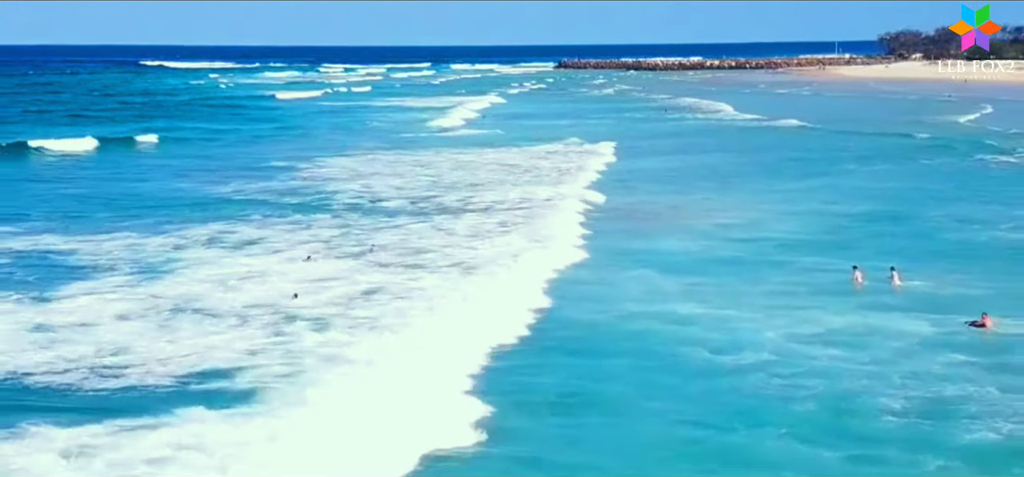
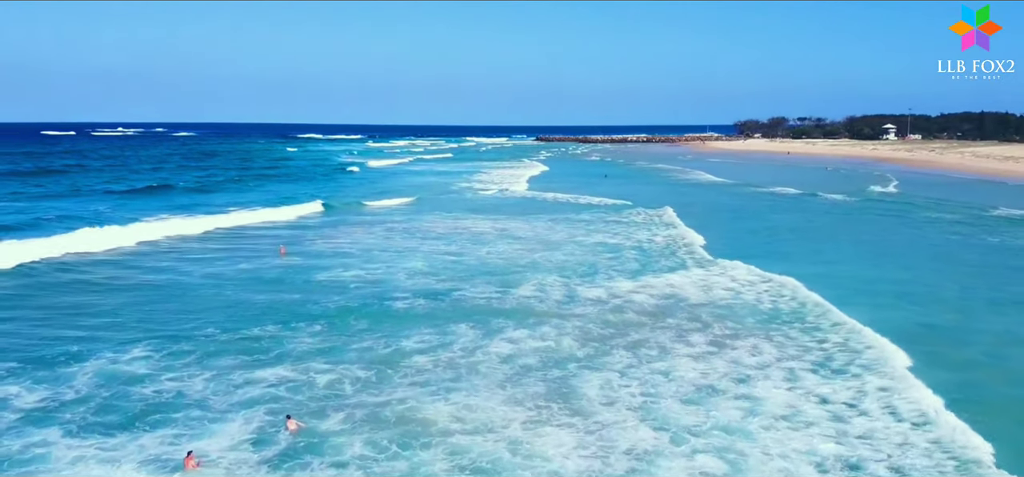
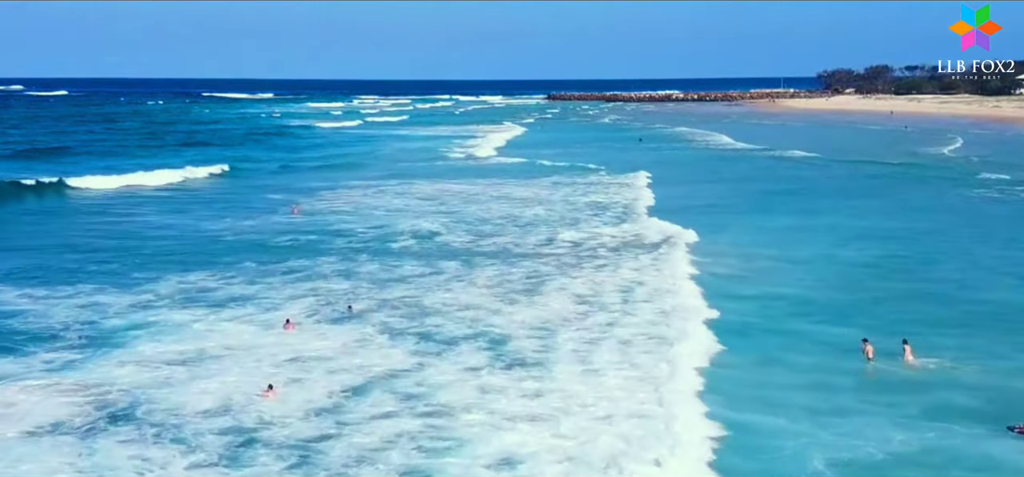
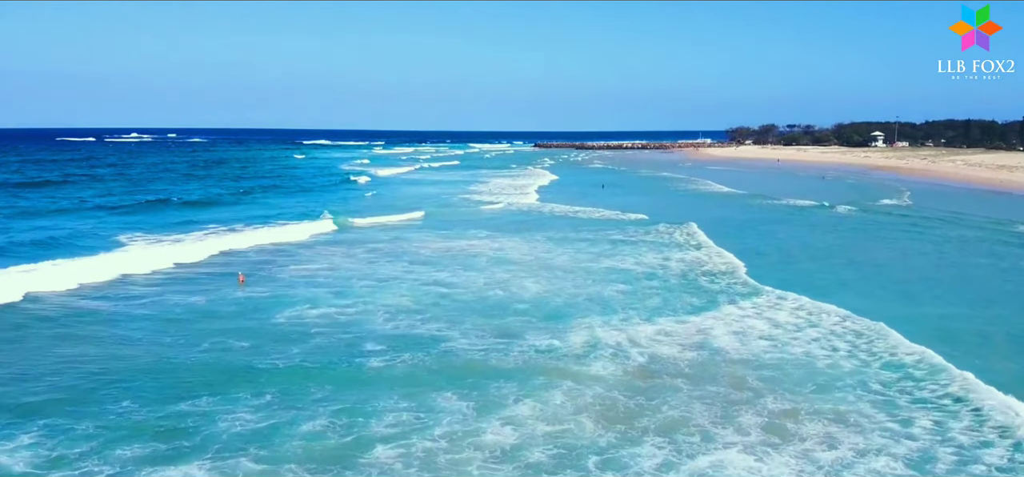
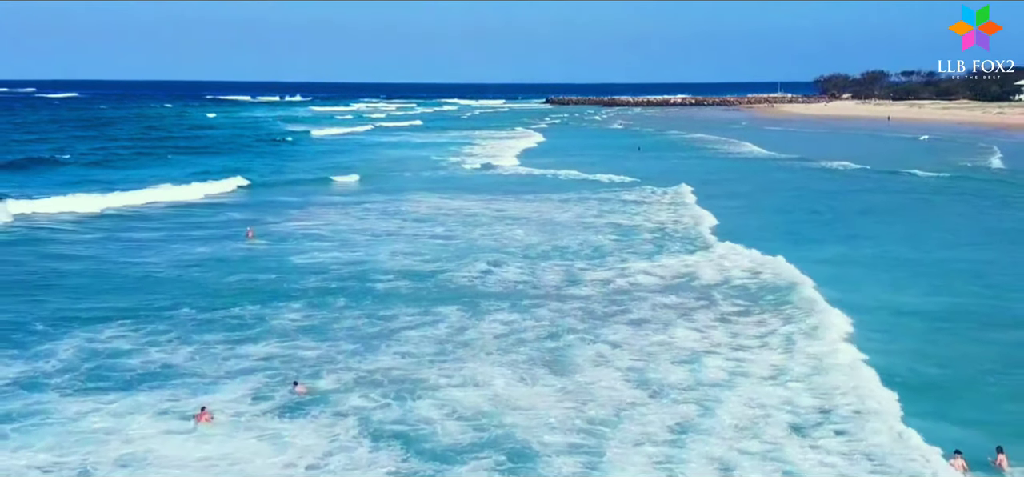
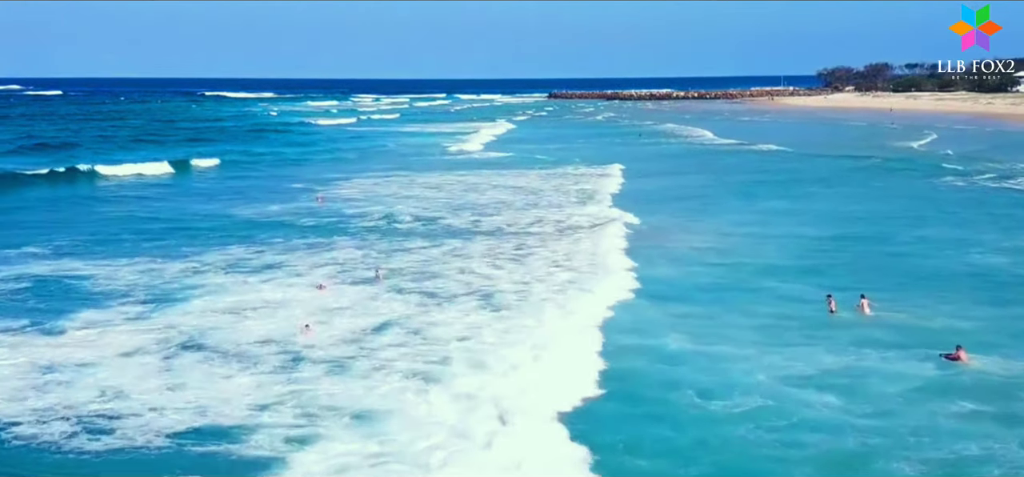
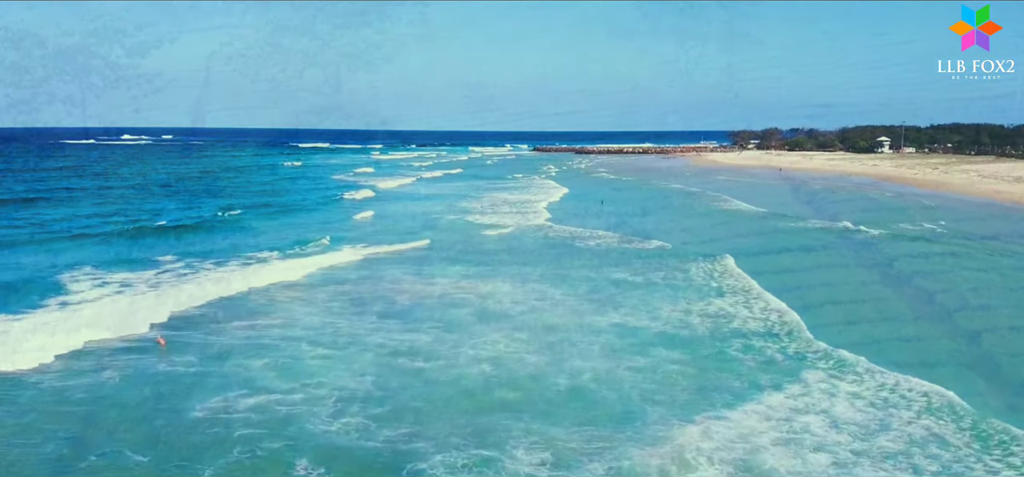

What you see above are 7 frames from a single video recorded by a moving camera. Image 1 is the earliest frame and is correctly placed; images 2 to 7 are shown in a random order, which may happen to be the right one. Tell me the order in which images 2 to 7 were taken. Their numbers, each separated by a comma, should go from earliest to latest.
6, 3, 5, 2, 4, 7
